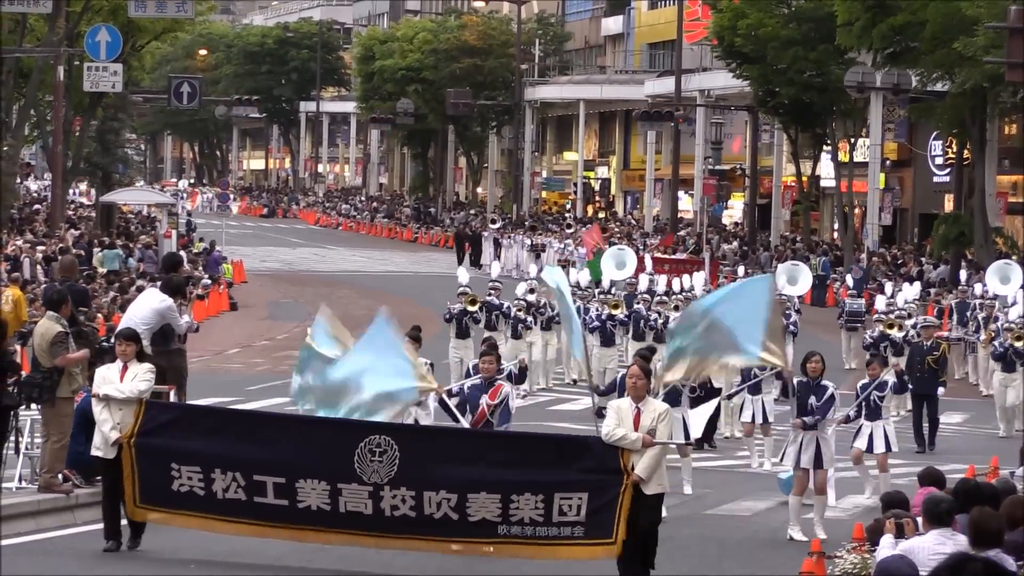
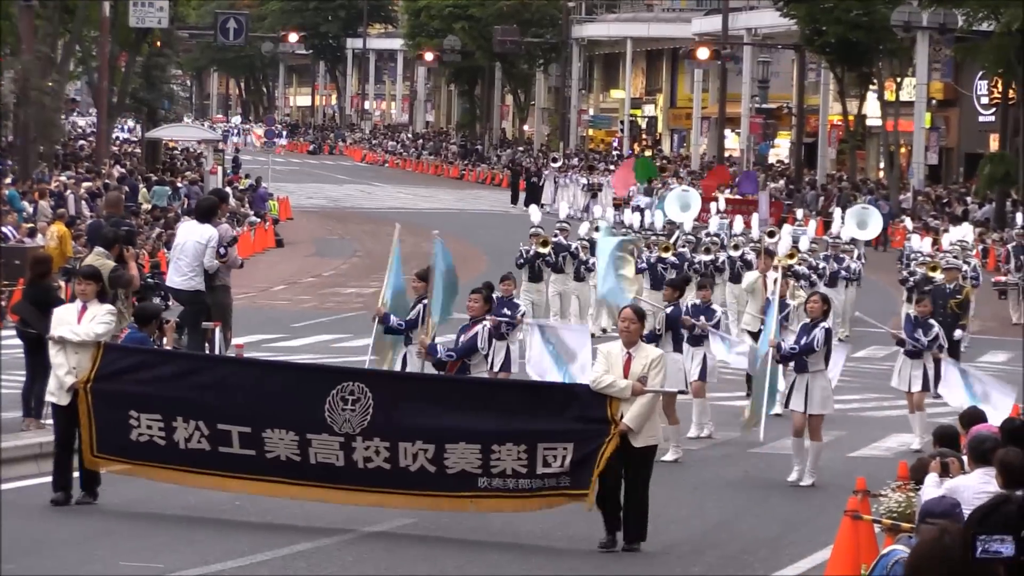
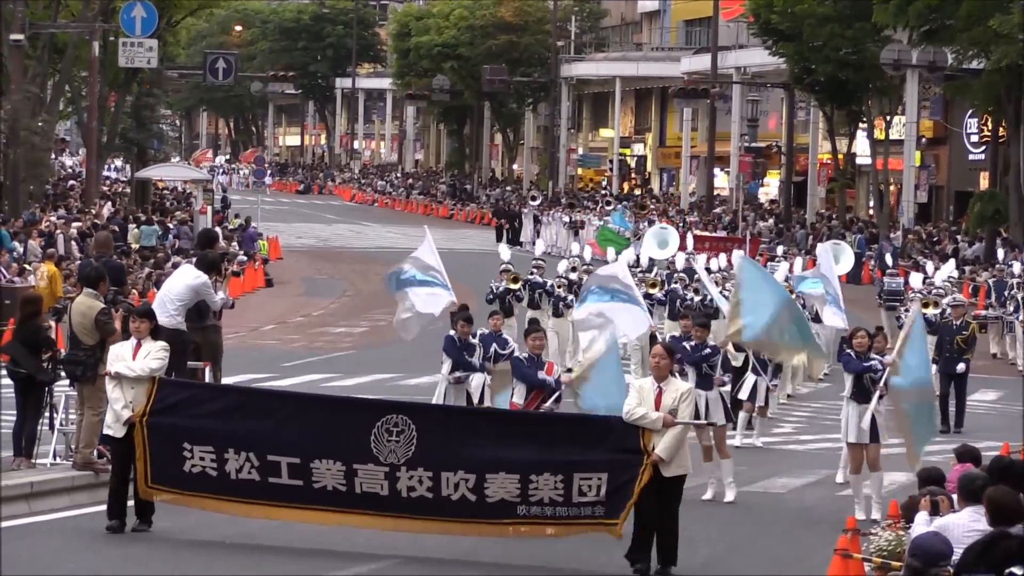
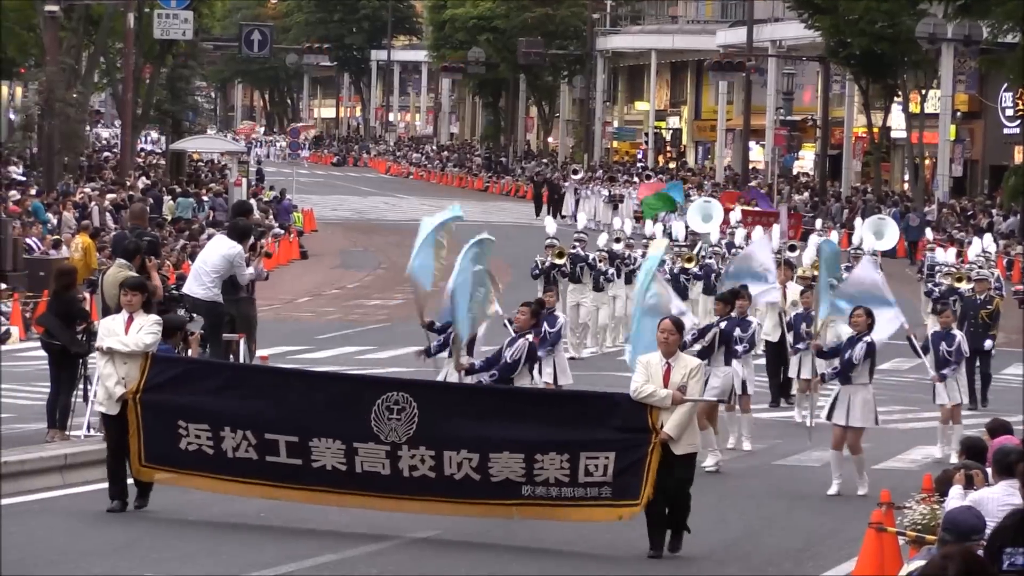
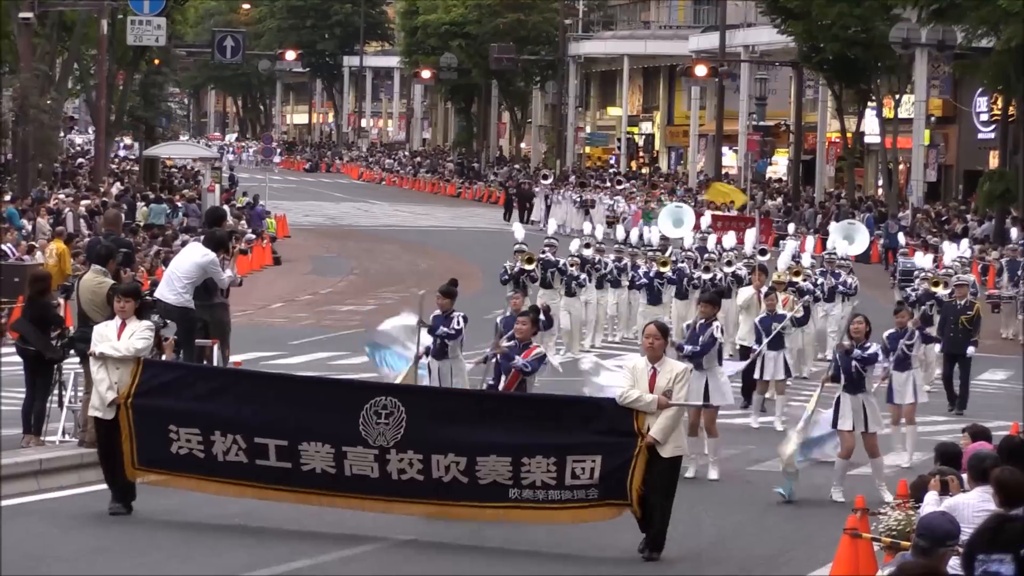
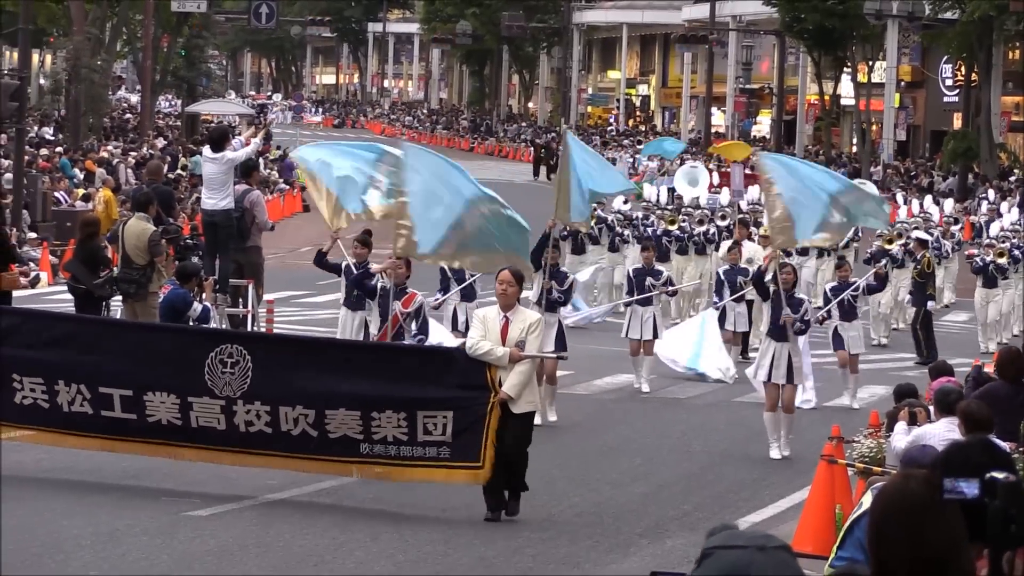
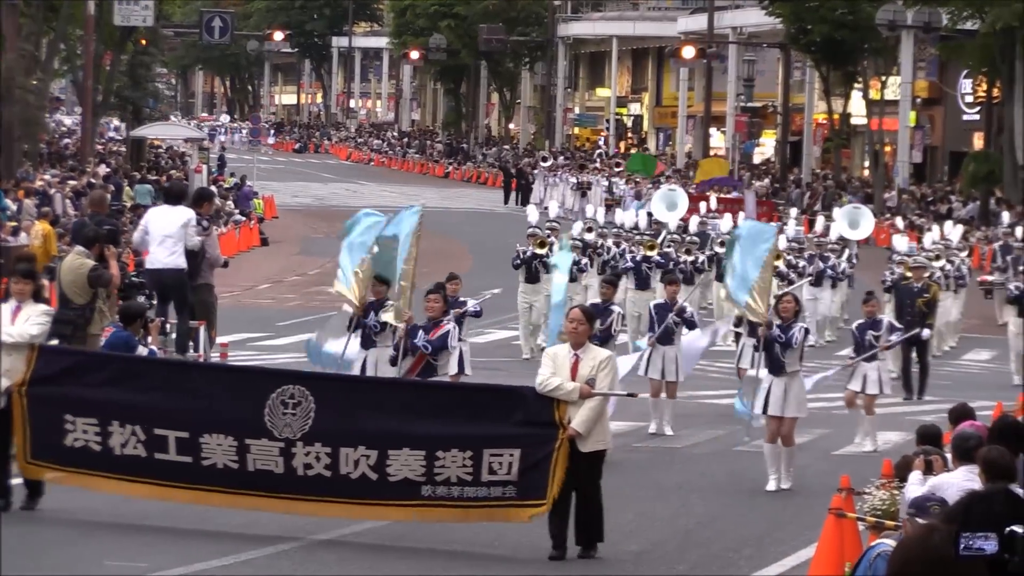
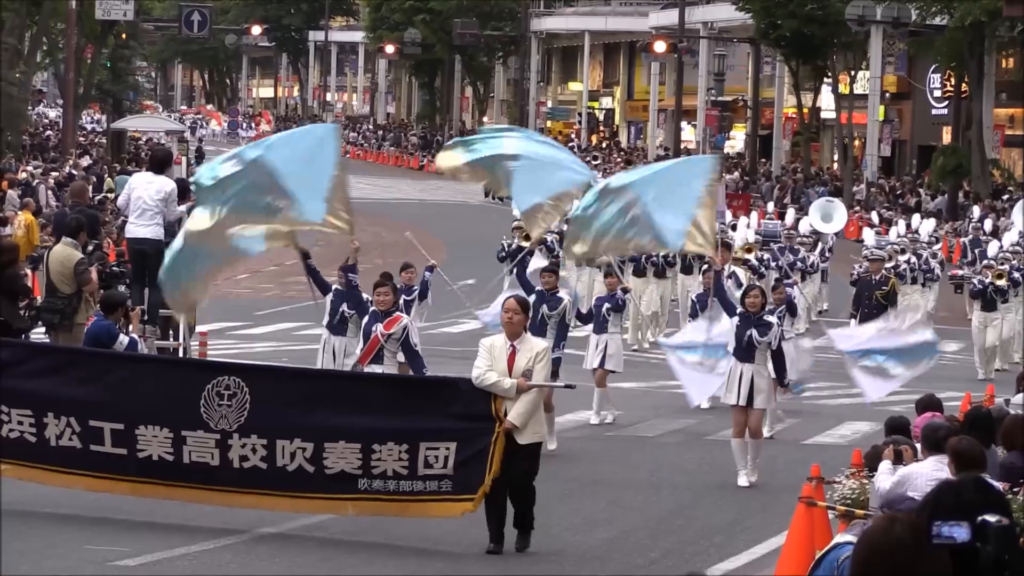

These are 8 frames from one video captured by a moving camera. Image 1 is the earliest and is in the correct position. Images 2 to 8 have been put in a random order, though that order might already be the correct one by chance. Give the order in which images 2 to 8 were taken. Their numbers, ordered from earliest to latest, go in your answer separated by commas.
3, 5, 4, 2, 7, 8, 6
